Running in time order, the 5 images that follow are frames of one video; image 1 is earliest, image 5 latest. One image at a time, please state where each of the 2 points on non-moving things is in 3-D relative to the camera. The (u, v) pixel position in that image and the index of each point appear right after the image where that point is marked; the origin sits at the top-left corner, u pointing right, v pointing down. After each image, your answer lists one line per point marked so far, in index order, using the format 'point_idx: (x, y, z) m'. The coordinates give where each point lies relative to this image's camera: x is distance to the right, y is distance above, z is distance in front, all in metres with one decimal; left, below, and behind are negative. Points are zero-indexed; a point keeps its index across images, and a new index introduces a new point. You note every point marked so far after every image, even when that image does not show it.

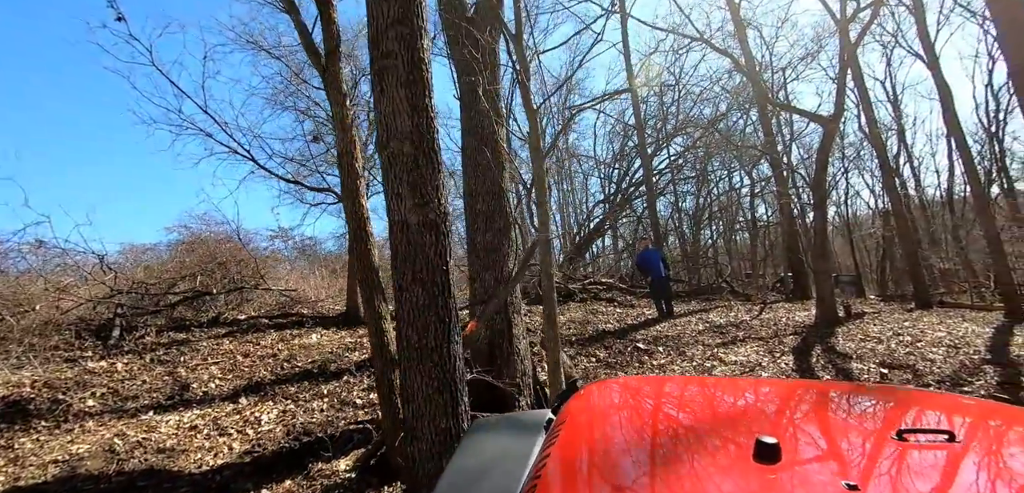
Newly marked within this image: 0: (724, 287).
0: (+7.2, -1.4, +16.7) m
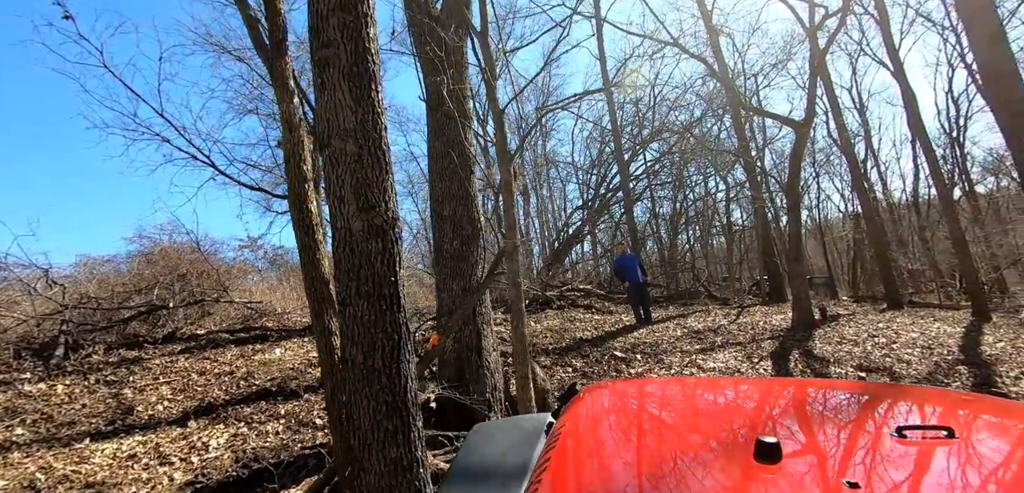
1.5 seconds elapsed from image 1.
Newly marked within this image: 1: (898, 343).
0: (+6.4, -1.5, +16.7) m
1: (+6.9, -1.7, +8.9) m
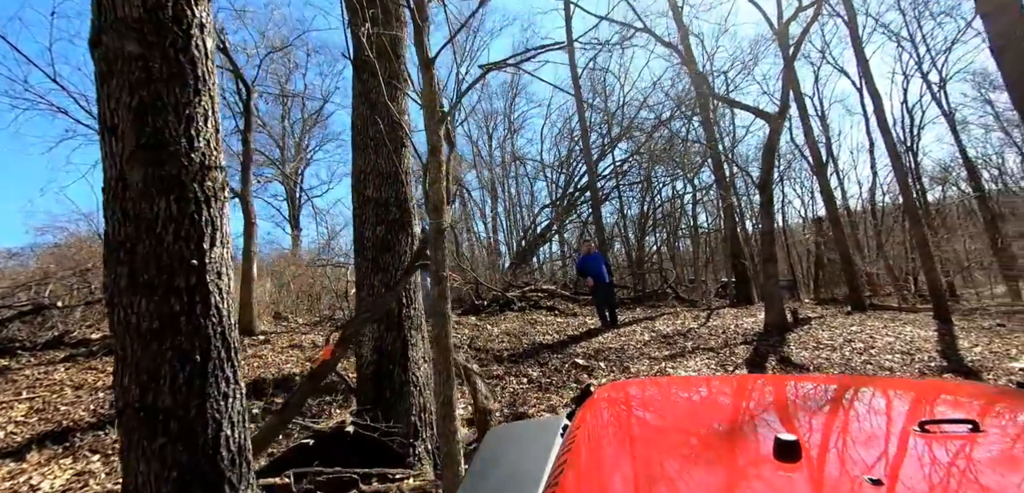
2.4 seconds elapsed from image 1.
0: (+5.1, -1.5, +16.1) m
1: (+6.1, -1.7, +8.4) m
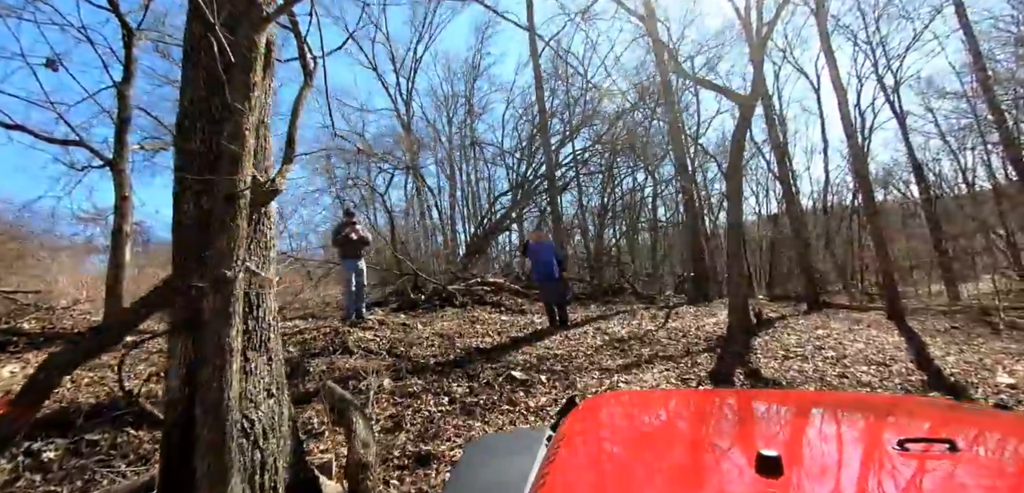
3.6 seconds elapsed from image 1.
0: (+3.5, -1.3, +15.2) m
1: (+5.1, -1.7, +7.5) m
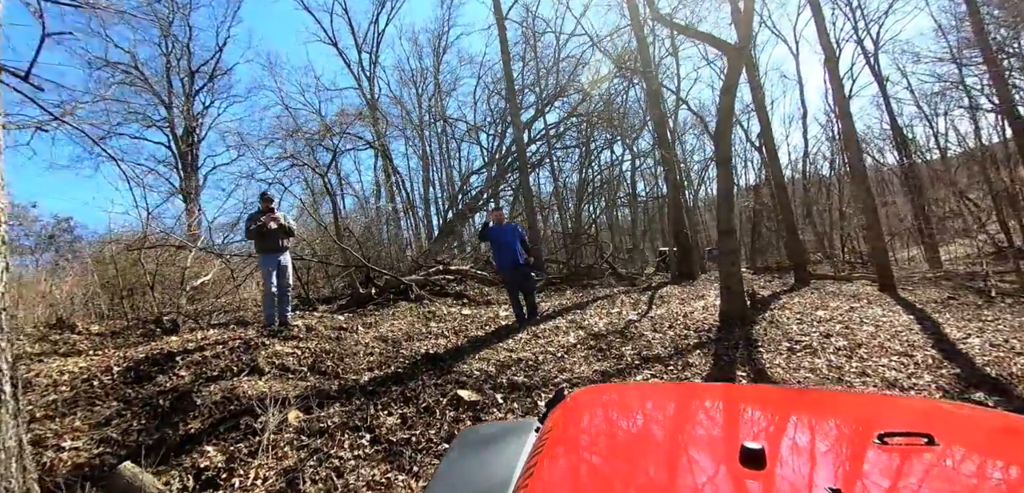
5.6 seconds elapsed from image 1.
0: (+2.7, -0.7, +14.0) m
1: (+4.6, -1.3, +6.4) m
